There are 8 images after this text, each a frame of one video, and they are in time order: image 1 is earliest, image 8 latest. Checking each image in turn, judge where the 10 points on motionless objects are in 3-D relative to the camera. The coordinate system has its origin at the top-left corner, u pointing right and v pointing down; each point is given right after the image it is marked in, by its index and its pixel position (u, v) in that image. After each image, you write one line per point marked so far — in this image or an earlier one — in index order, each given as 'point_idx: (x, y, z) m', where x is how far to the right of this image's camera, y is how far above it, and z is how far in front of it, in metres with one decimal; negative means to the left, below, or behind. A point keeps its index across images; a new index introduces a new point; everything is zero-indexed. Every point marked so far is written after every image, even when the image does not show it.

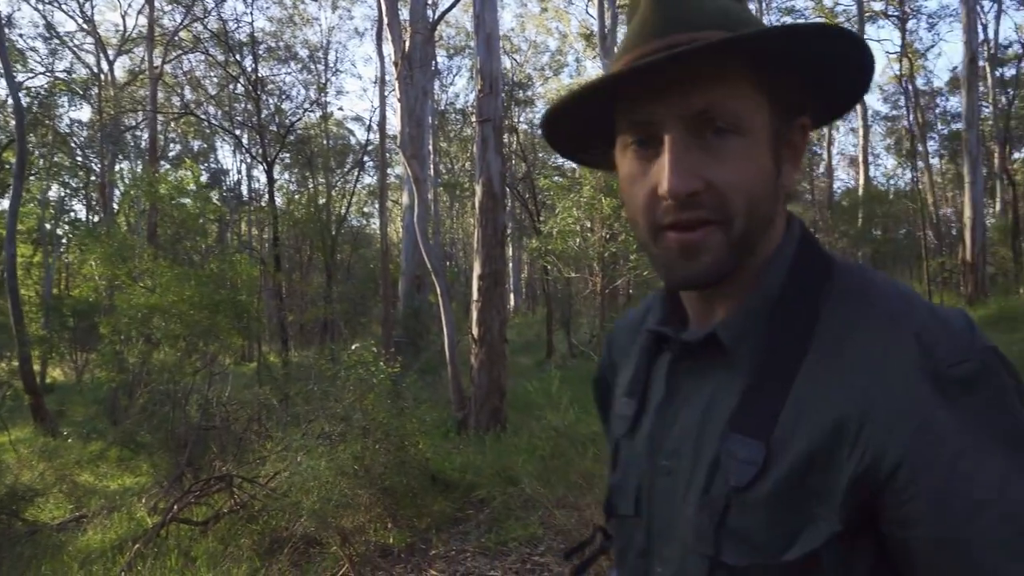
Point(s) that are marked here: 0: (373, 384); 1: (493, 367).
0: (-1.1, -0.7, +6.2) m
1: (-0.2, -0.9, +8.9) m
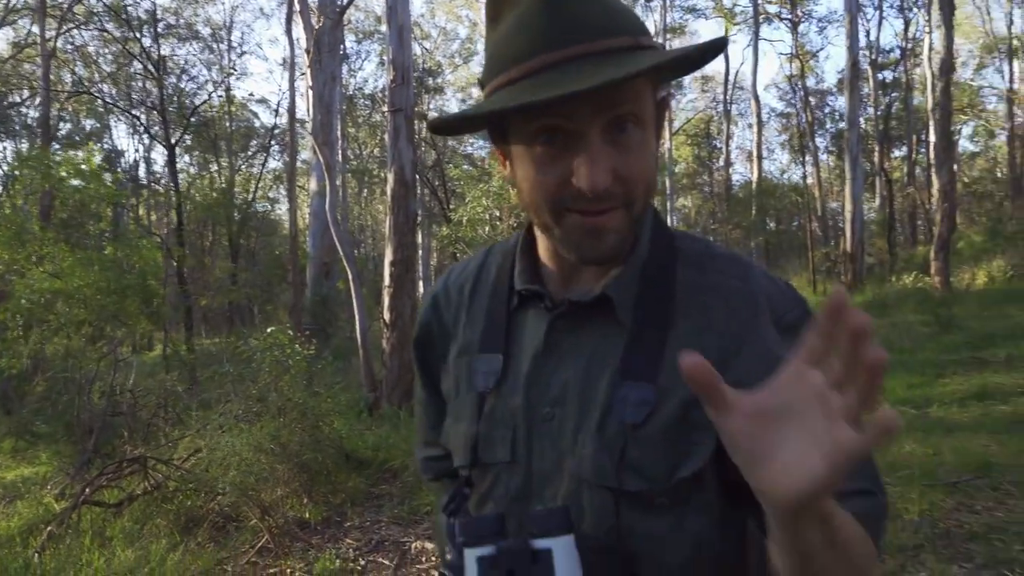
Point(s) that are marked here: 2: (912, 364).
0: (-1.8, -0.6, +6.5) m
1: (-1.2, -0.7, +9.2) m
2: (+4.4, -0.8, +8.9) m
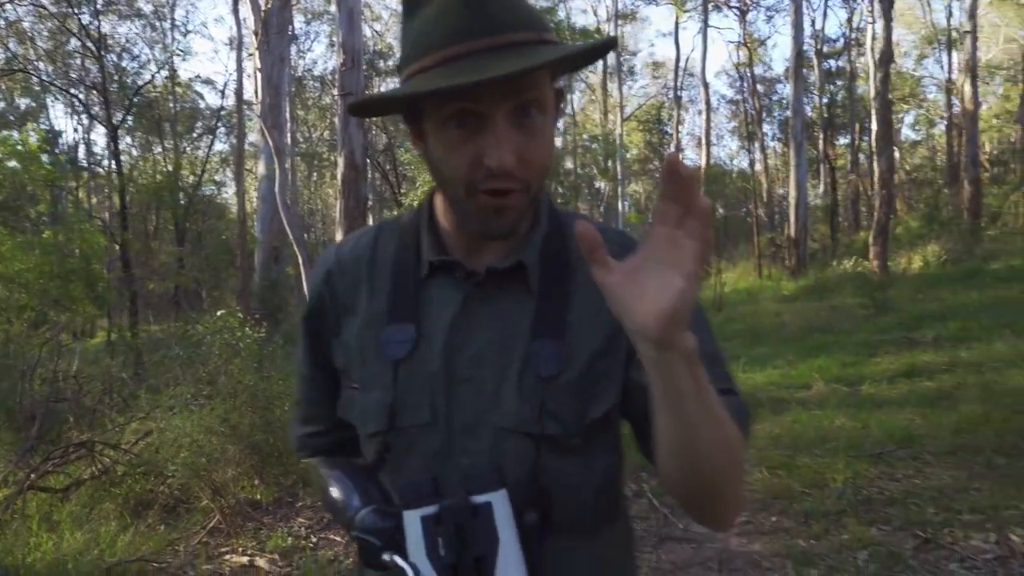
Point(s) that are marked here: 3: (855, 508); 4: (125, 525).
0: (-2.2, -0.5, +6.5) m
1: (-1.8, -0.5, +9.2) m
2: (+3.9, -0.6, +9.2) m
3: (+1.8, -1.2, +4.3) m
4: (-2.7, -1.6, +5.5) m
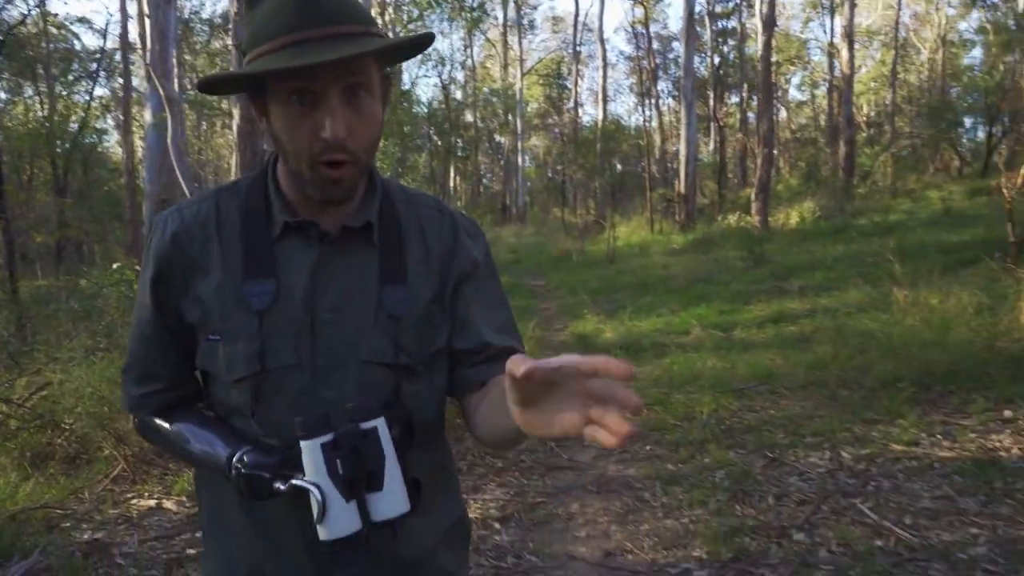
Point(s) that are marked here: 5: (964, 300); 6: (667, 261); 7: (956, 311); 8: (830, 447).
0: (-3.0, -0.1, +6.5) m
1: (-3.0, 0.0, +9.3) m
2: (+2.7, -0.1, +10.0) m
3: (+1.2, -0.9, +4.8) m
4: (-3.4, -1.3, +5.6) m
5: (+3.7, -0.1, +6.6) m
6: (+2.8, +0.5, +14.5) m
7: (+3.5, -0.2, +6.3) m
8: (+1.8, -0.9, +4.5) m
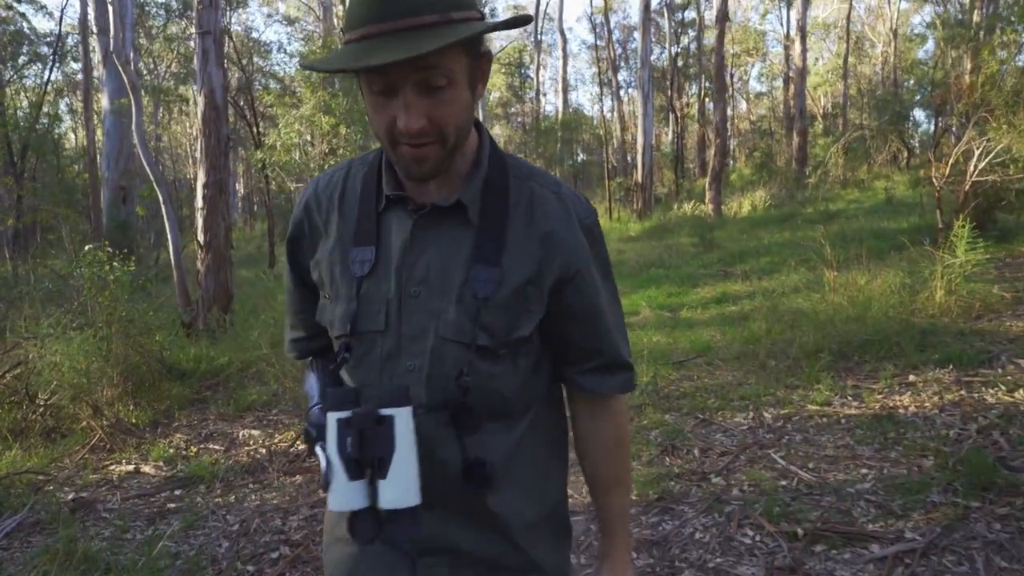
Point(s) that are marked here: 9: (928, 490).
0: (-3.4, +0.1, +6.8) m
1: (-3.5, +0.2, +9.5) m
2: (+2.1, +0.2, +10.5) m
3: (+0.9, -0.7, +5.3) m
4: (-3.7, -1.2, +5.8) m
5: (+3.4, +0.1, +7.2) m
6: (+2.1, +0.8, +15.0) m
7: (+3.1, 0.0, +6.9) m
8: (+1.5, -0.7, +5.0) m
9: (+1.7, -0.8, +3.3) m
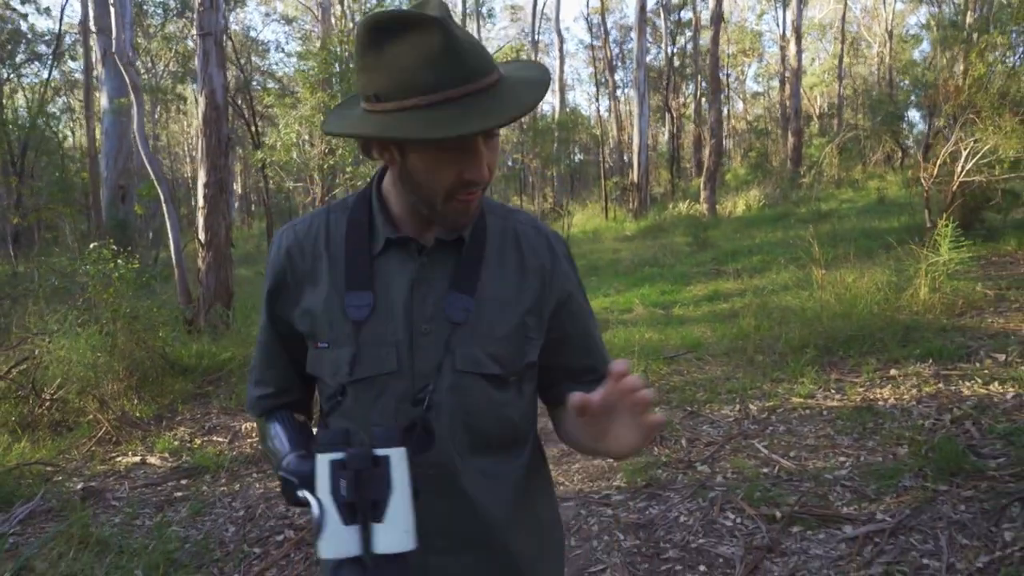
0: (-3.4, +0.1, +6.9) m
1: (-3.5, +0.2, +9.7) m
2: (+2.1, +0.2, +10.7) m
3: (+0.9, -0.7, +5.5) m
4: (-3.7, -1.1, +6.0) m
5: (+3.3, +0.1, +7.4) m
6: (+2.0, +0.8, +15.2) m
7: (+3.1, 0.0, +7.0) m
8: (+1.5, -0.7, +5.1) m
9: (+1.7, -0.8, +3.5) m
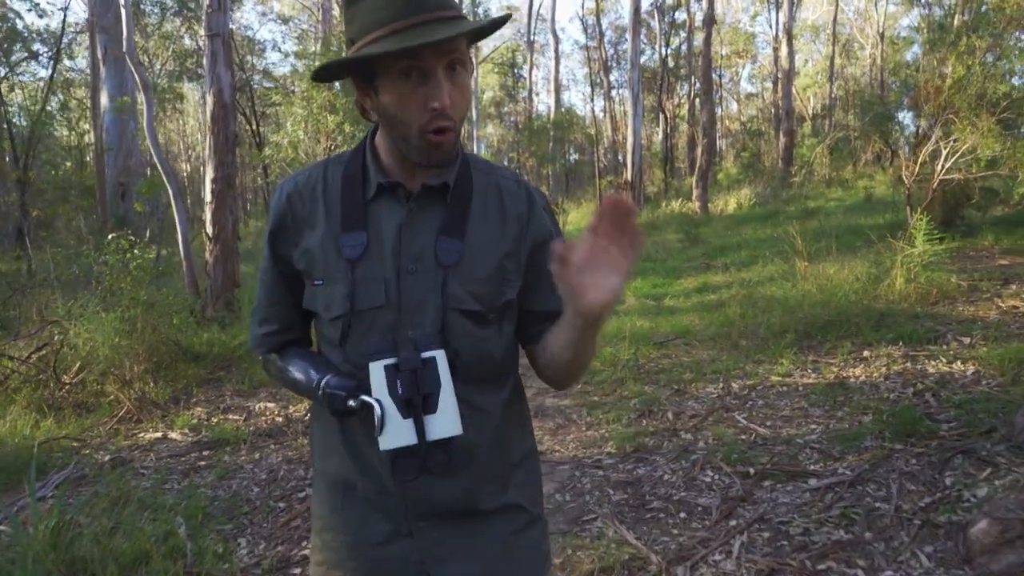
0: (-3.5, +0.2, +7.3) m
1: (-3.5, +0.3, +10.0) m
2: (+2.0, +0.3, +11.1) m
3: (+0.9, -0.6, +5.8) m
4: (-3.7, -1.0, +6.3) m
5: (+3.3, +0.2, +7.8) m
6: (+1.9, +0.9, +15.6) m
7: (+3.1, +0.1, +7.4) m
8: (+1.5, -0.6, +5.5) m
9: (+1.7, -0.7, +3.9) m
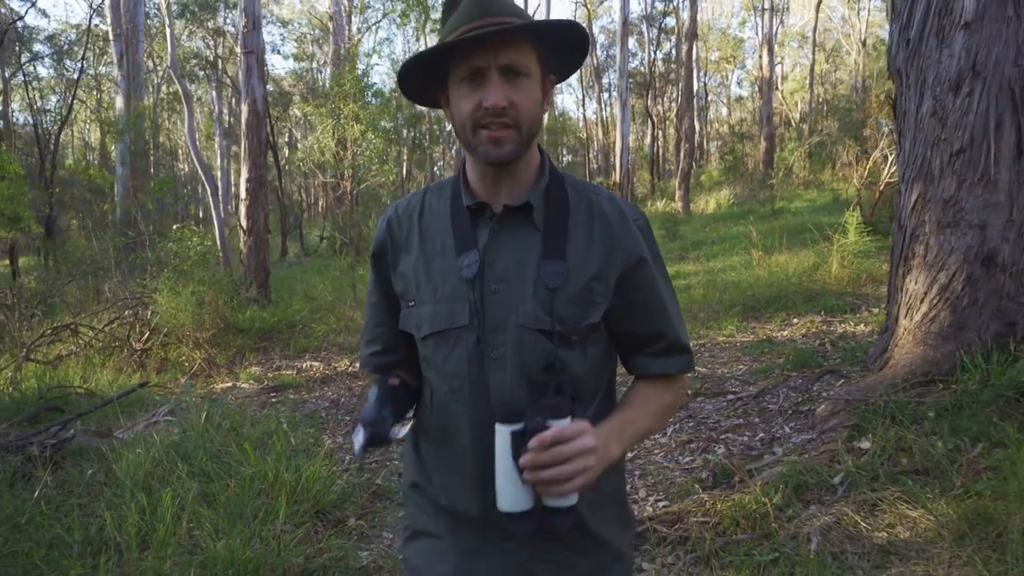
0: (-3.5, +0.4, +8.7) m
1: (-3.6, +0.5, +11.4) m
2: (+2.0, +0.4, +12.5) m
3: (+0.9, -0.5, +7.3) m
4: (-3.7, -0.8, +7.7) m
5: (+3.3, +0.3, +9.2) m
6: (+1.9, +1.1, +17.0) m
7: (+3.1, +0.3, +8.9) m
8: (+1.5, -0.5, +7.0) m
9: (+1.7, -0.5, +5.3) m
